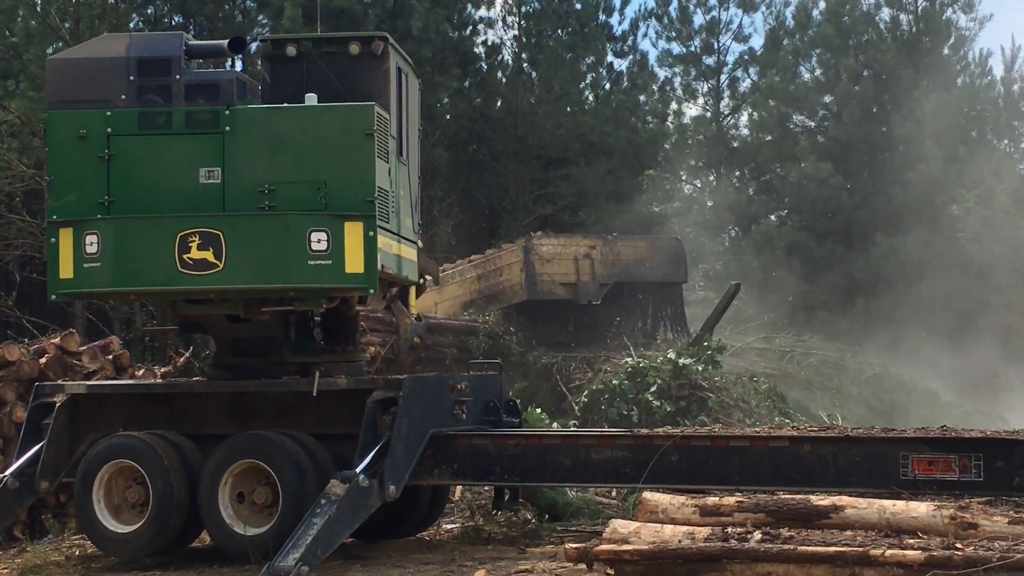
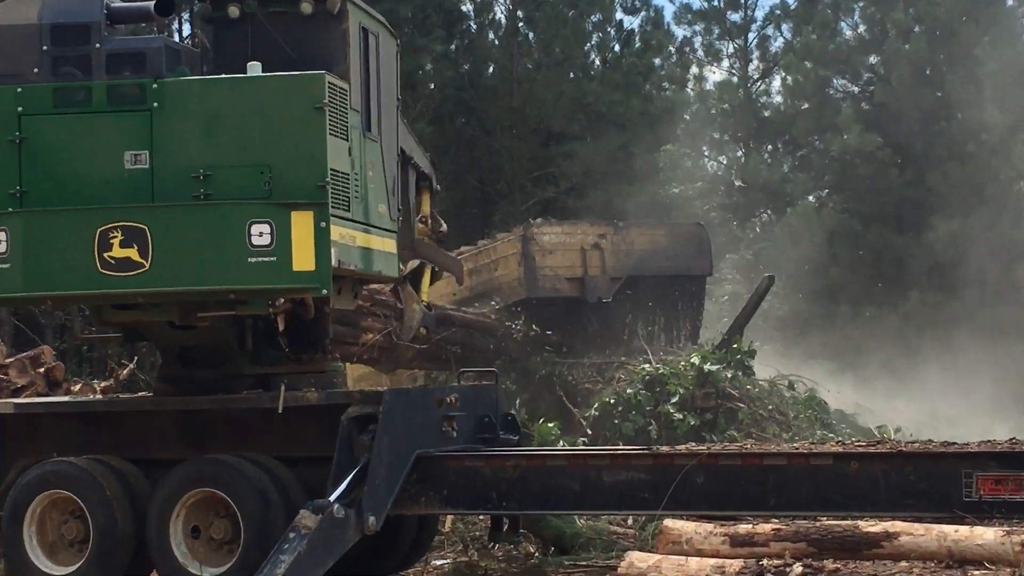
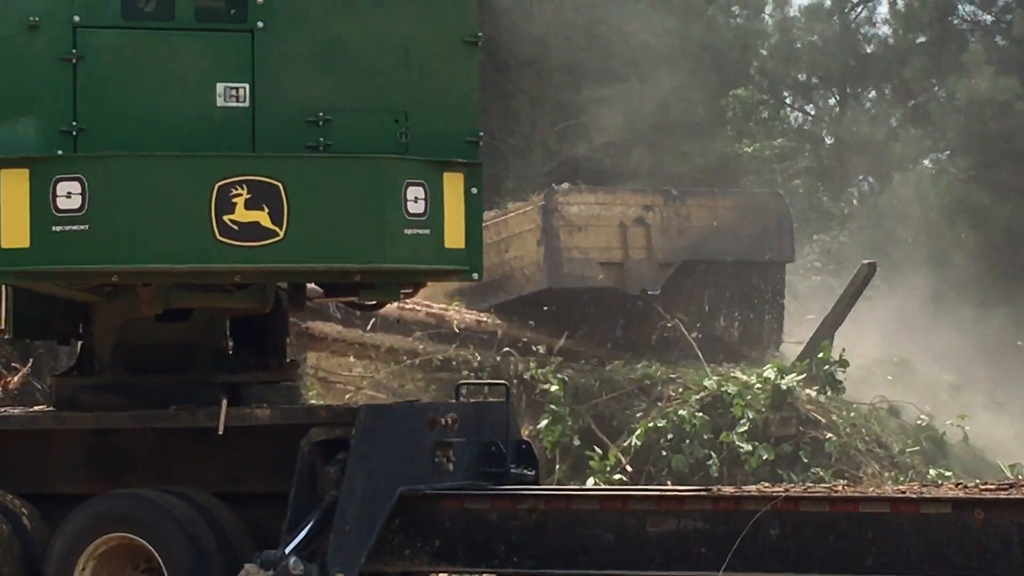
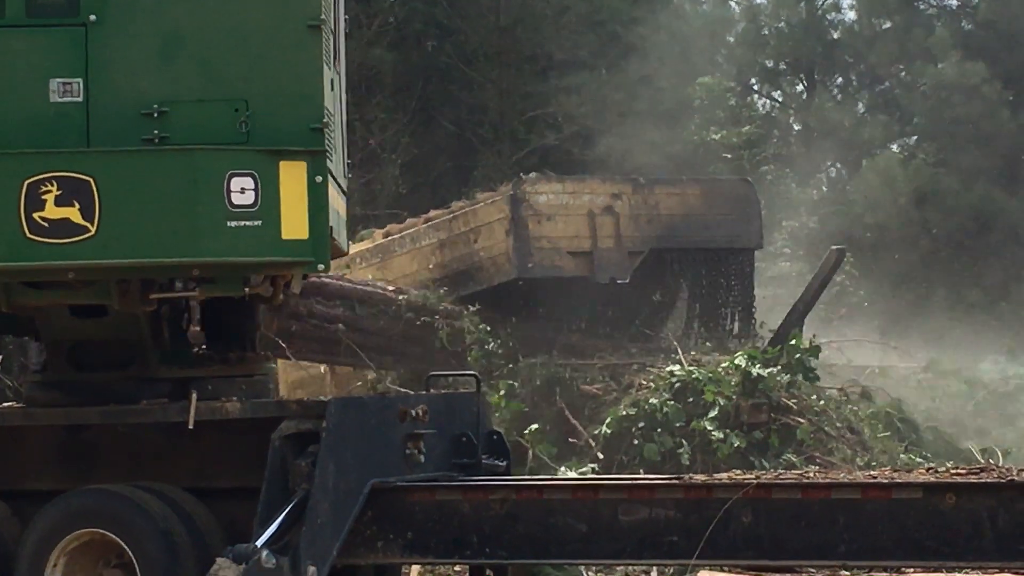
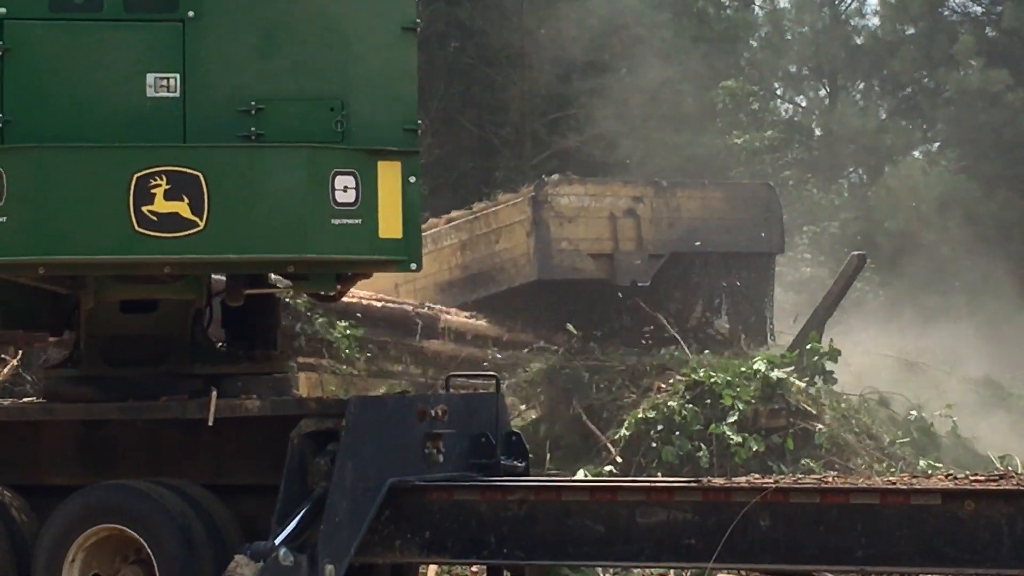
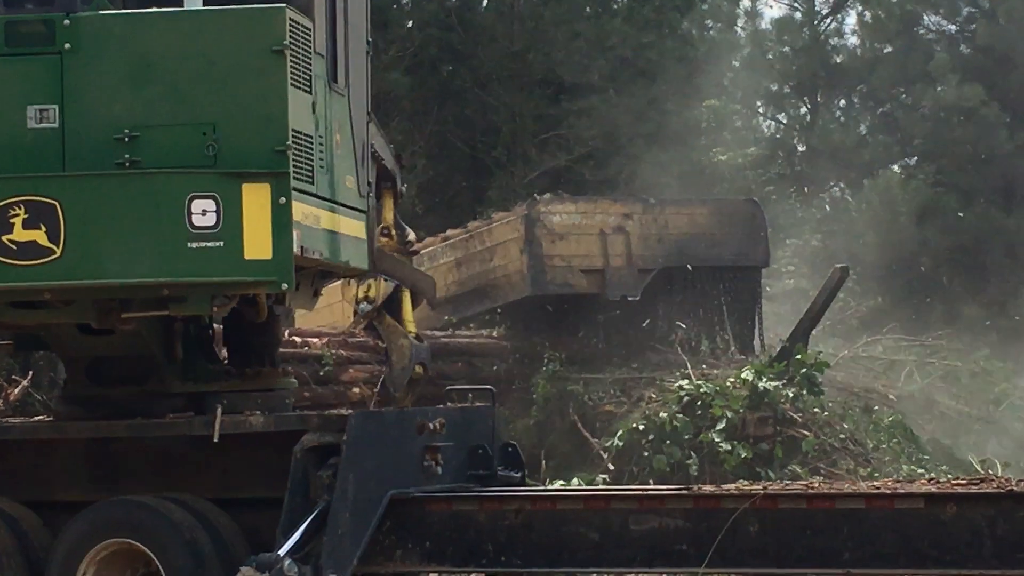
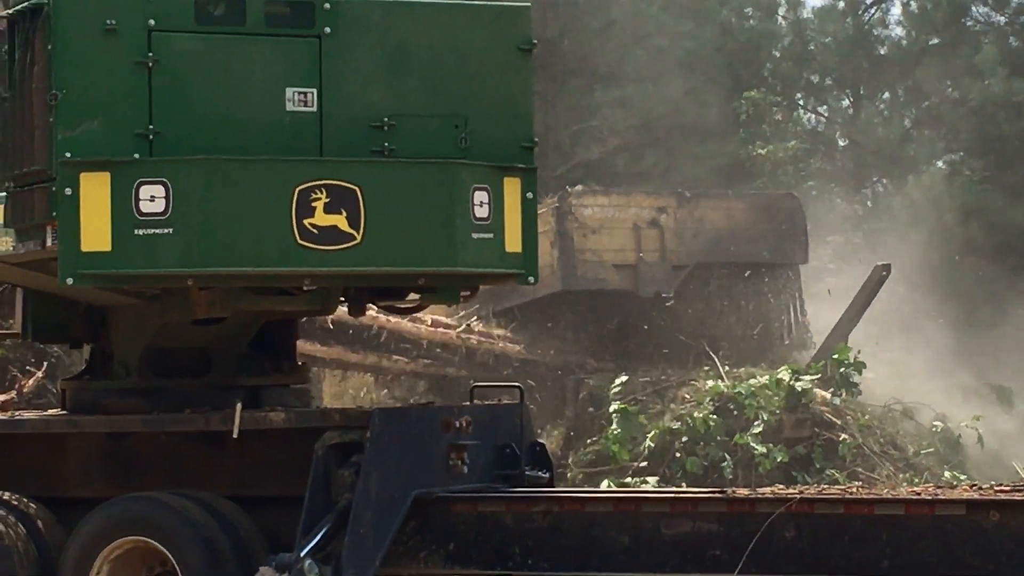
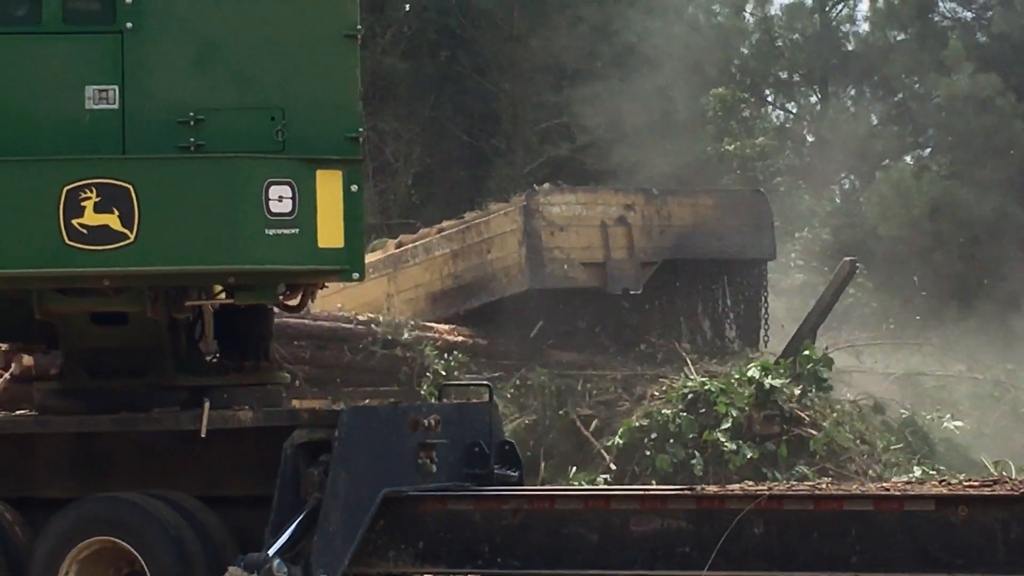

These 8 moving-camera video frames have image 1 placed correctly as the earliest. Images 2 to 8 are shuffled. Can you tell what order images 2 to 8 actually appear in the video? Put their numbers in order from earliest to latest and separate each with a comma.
2, 6, 4, 8, 5, 3, 7
